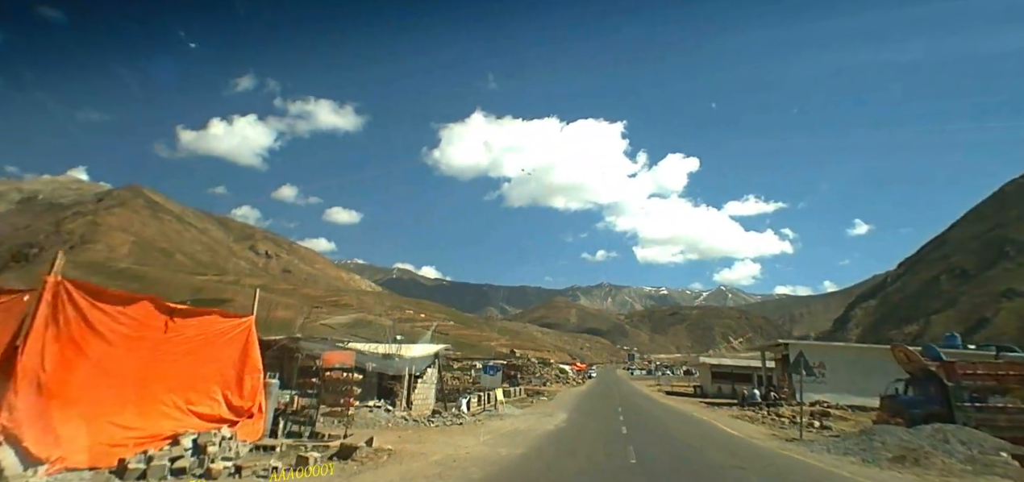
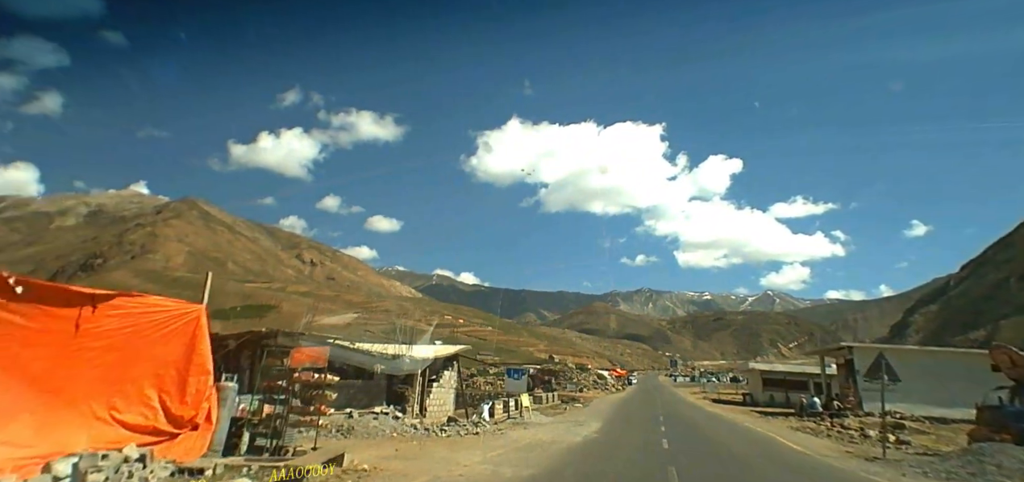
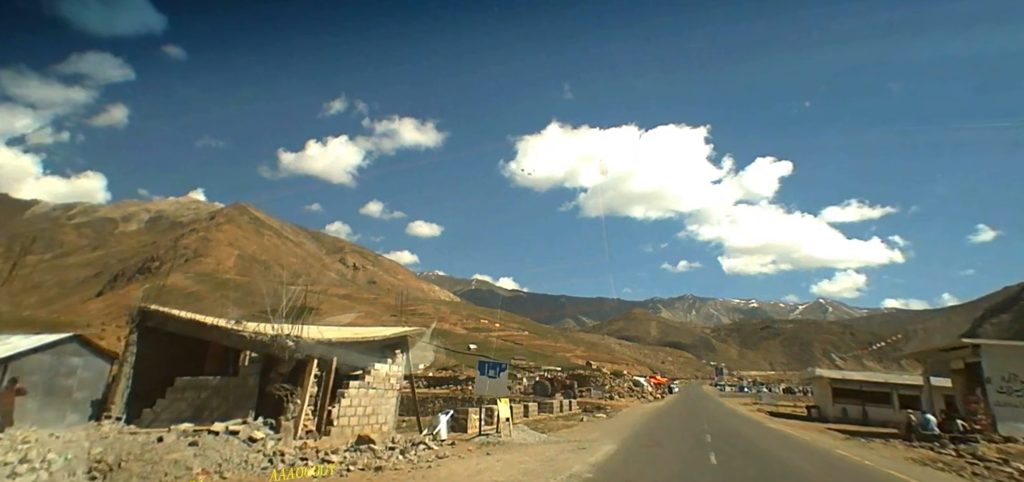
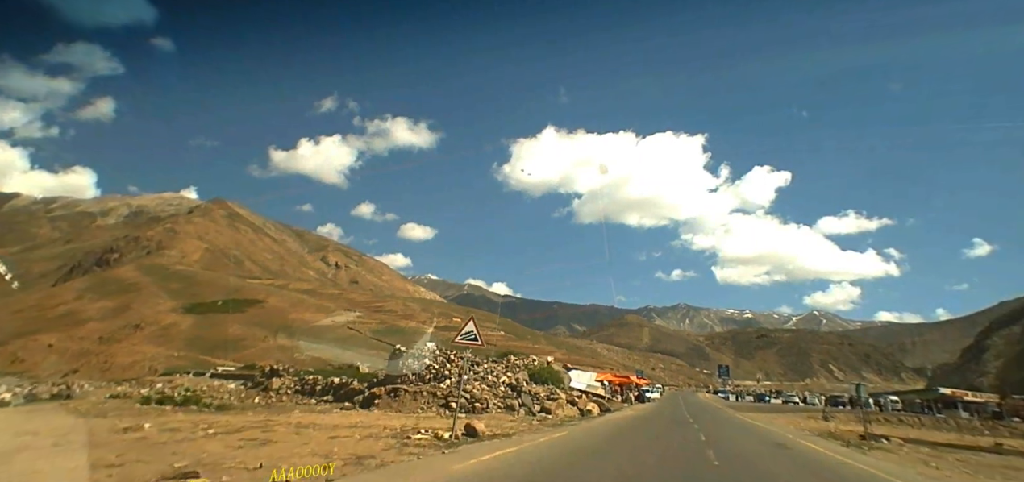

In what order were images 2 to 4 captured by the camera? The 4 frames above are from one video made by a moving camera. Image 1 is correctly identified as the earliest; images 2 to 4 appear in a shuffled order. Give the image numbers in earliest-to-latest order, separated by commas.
2, 3, 4
